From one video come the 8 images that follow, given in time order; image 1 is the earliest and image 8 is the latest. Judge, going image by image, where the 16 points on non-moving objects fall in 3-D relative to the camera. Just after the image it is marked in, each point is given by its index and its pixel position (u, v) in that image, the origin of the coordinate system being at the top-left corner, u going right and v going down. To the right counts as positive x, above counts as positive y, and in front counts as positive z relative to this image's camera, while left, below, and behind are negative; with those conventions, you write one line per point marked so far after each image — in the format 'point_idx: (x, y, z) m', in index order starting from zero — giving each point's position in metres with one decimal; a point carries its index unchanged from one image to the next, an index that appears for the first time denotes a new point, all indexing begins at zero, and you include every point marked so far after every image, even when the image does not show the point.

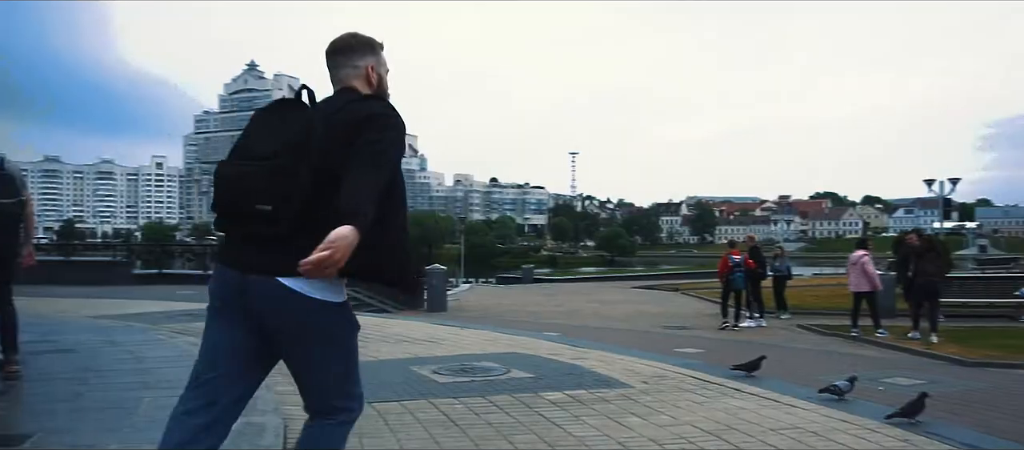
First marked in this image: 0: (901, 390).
0: (+4.2, -1.8, +8.9) m
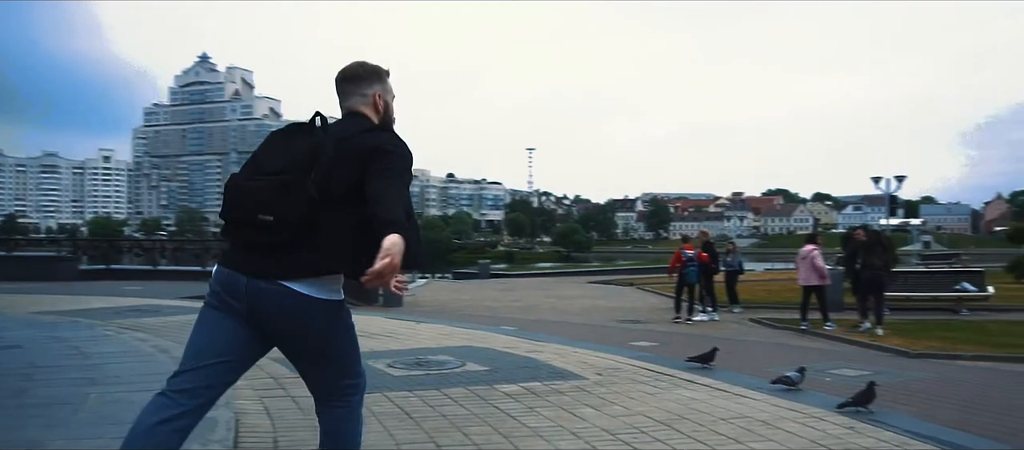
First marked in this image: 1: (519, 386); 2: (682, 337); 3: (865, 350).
0: (+3.7, -1.7, +9.1) m
1: (+0.1, -1.4, +7.1) m
2: (+3.0, -2.0, +14.6) m
3: (+5.7, -2.0, +13.3) m
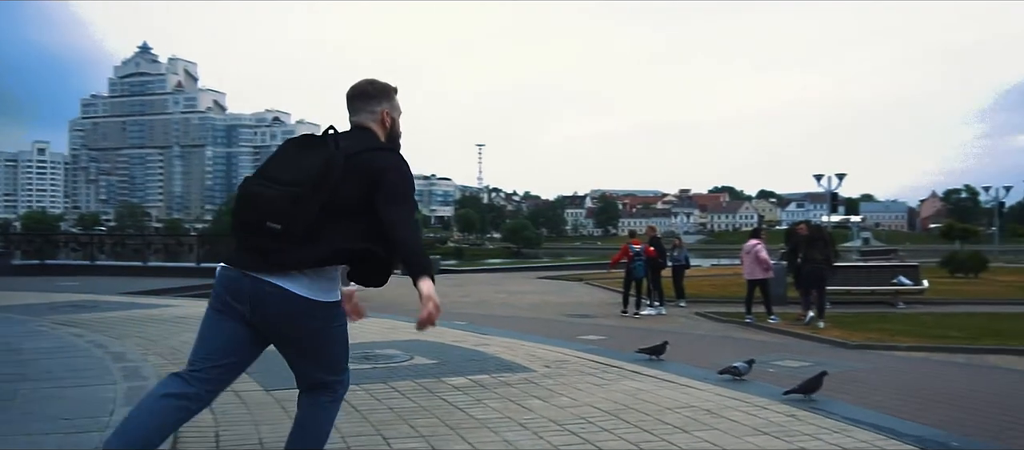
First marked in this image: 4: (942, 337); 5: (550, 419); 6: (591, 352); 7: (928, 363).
0: (+3.1, -1.7, +9.3) m
1: (-0.4, -1.3, +7.0) m
2: (+2.1, -1.9, +14.8) m
3: (+4.9, -1.9, +13.6) m
4: (+7.0, -1.8, +13.6) m
5: (+0.3, -1.3, +5.6) m
6: (+0.9, -1.4, +9.4) m
7: (+5.5, -1.8, +11.0) m
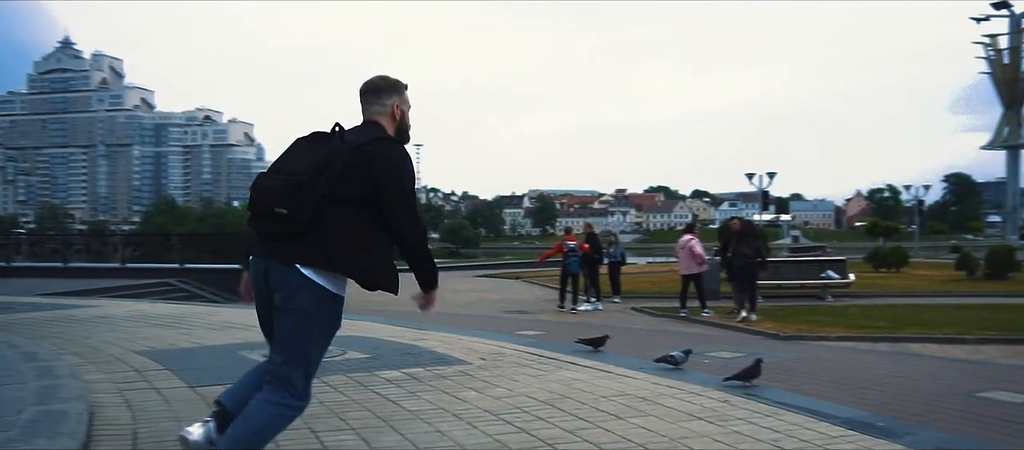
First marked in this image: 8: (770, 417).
0: (+2.4, -1.6, +9.4) m
1: (-0.9, -1.2, +6.9) m
2: (+1.0, -1.8, +14.8) m
3: (+3.8, -1.8, +13.9) m
4: (+6.0, -1.7, +13.9) m
5: (-0.2, -1.2, +5.5) m
6: (+0.2, -1.4, +9.4) m
7: (+4.7, -1.7, +11.3) m
8: (+1.7, -1.2, +5.3) m
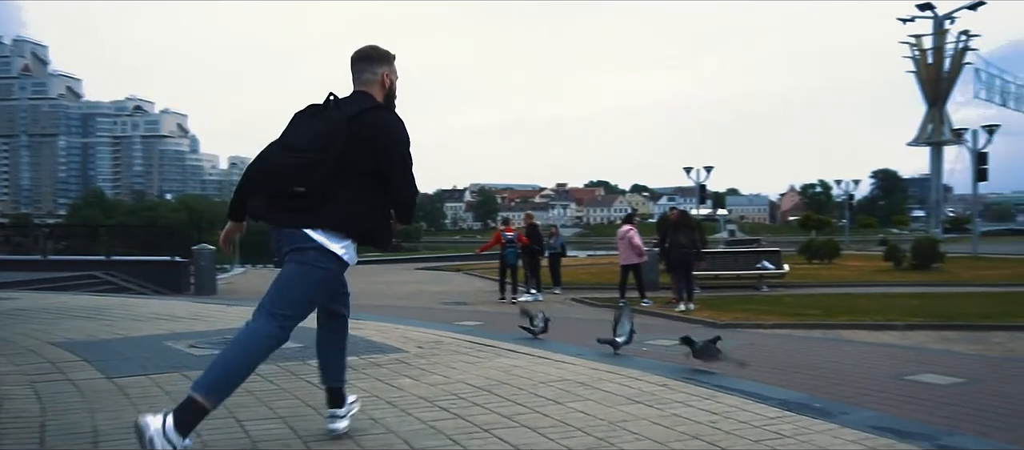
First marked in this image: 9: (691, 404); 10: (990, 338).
0: (+1.7, -1.4, +9.5) m
1: (-1.4, -1.1, +6.7) m
2: (-0.1, -1.6, +14.7) m
3: (+2.8, -1.6, +14.0) m
4: (+5.0, -1.6, +14.2) m
5: (-0.6, -1.1, +5.4) m
6: (-0.5, -1.2, +9.2) m
7: (+3.9, -1.6, +11.5) m
8: (+1.3, -1.1, +5.3) m
9: (+1.1, -1.1, +5.2) m
10: (+6.6, -1.6, +11.4) m
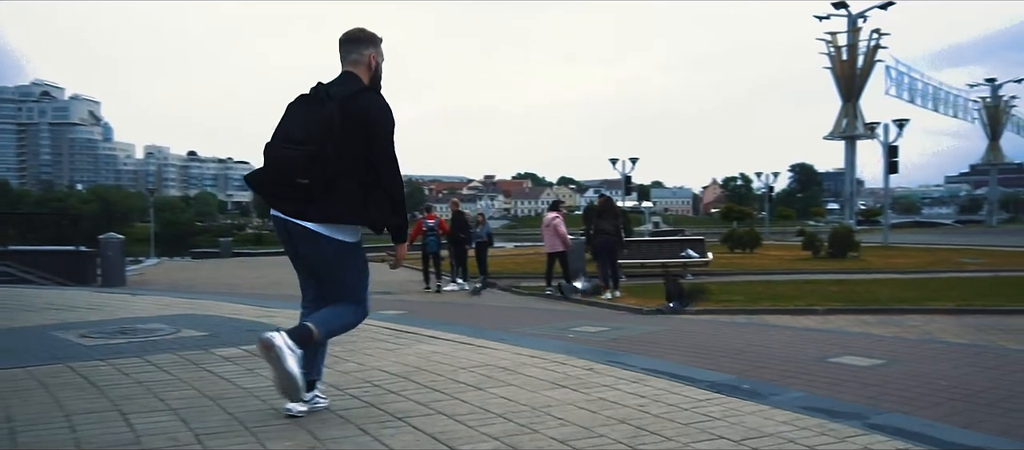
0: (+0.9, -1.2, +9.3) m
1: (-2.0, -0.9, +6.2) m
2: (-1.4, -1.4, +14.4) m
3: (+1.5, -1.4, +13.9) m
4: (+3.7, -1.3, +14.3) m
5: (-1.1, -1.0, +5.0) m
6: (-1.3, -1.0, +8.8) m
7: (+2.8, -1.4, +11.5) m
8: (+0.8, -1.0, +5.1) m
9: (+0.6, -1.0, +4.9) m
10: (+5.6, -1.4, +11.7) m
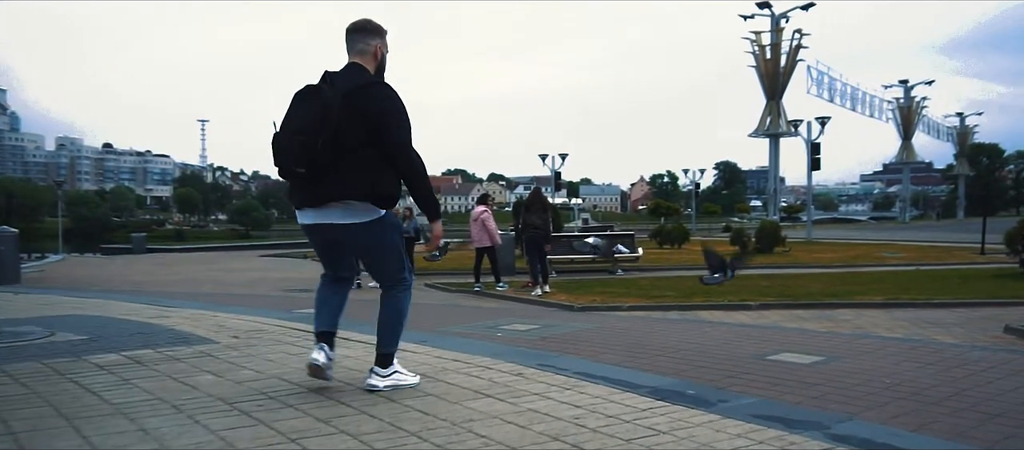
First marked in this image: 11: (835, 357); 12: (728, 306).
0: (+0.1, -1.1, +8.7) m
1: (-2.6, -0.9, +5.5) m
2: (-2.6, -1.3, +13.6) m
3: (+0.4, -1.3, +13.3) m
4: (+2.5, -1.2, +14.0) m
5: (-1.5, -0.9, +4.3) m
6: (-2.1, -0.9, +8.1) m
7: (+1.8, -1.3, +11.1) m
8: (+0.3, -0.9, +4.5) m
9: (+0.2, -0.9, +4.4) m
10: (+4.6, -1.3, +11.5) m
11: (+3.2, -1.3, +8.1) m
12: (+3.2, -1.2, +12.4) m
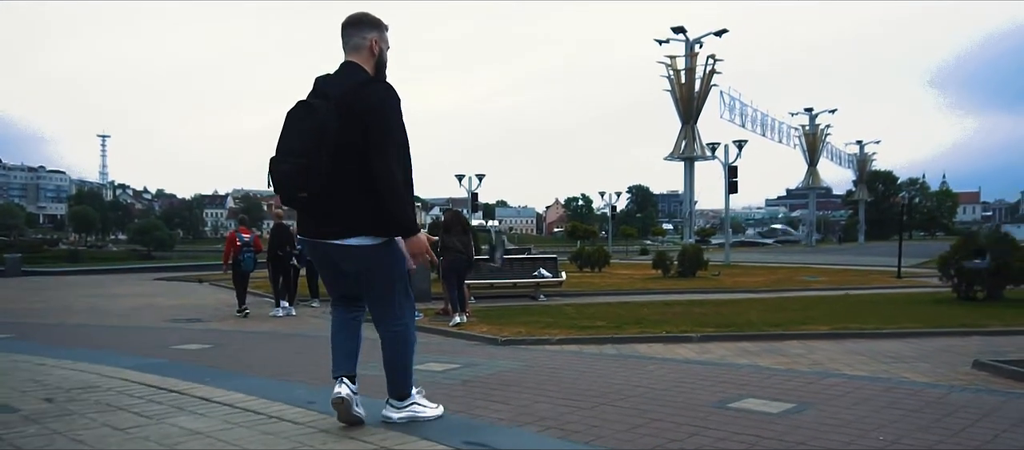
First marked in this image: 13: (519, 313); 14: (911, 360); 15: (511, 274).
0: (-0.7, -1.3, +7.2) m
1: (-3.0, -1.0, +3.7) m
2: (-3.8, -1.6, +11.8) m
3: (-0.8, -1.6, +11.9) m
4: (+1.2, -1.6, +12.7) m
5: (-1.8, -1.0, +2.7) m
6: (-2.8, -1.1, +6.4) m
7: (+0.8, -1.6, +9.8) m
8: (0.0, -1.0, +3.1) m
9: (-0.1, -1.0, +2.9) m
10: (+3.5, -1.6, +10.5) m
11: (+2.5, -1.5, +6.9) m
12: (+2.1, -1.5, +11.3) m
13: (+0.1, -1.6, +15.3) m
14: (+4.5, -1.5, +9.3) m
15: (0.0, -1.1, +19.3) m
